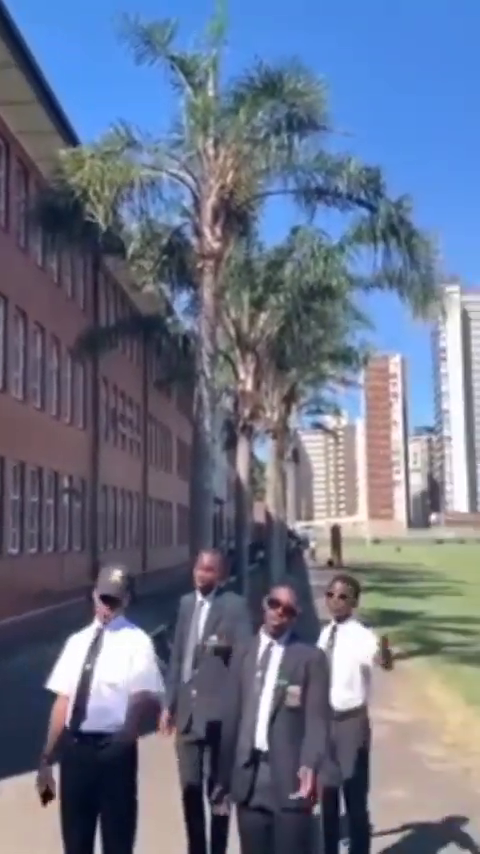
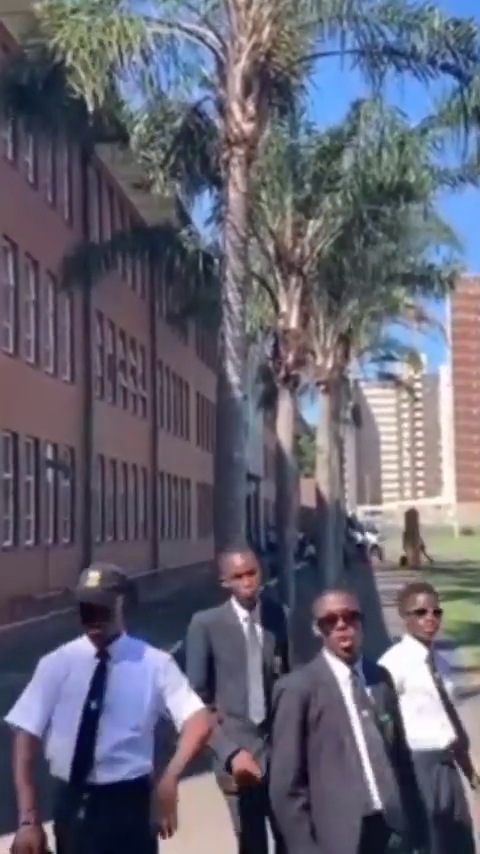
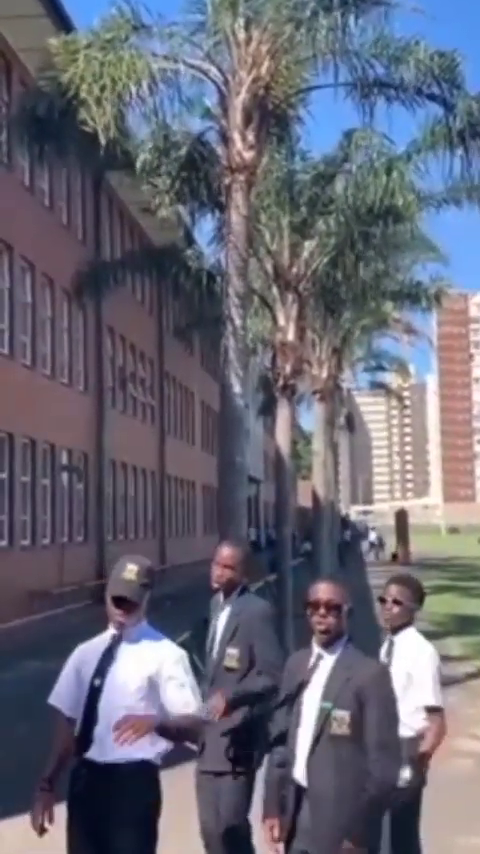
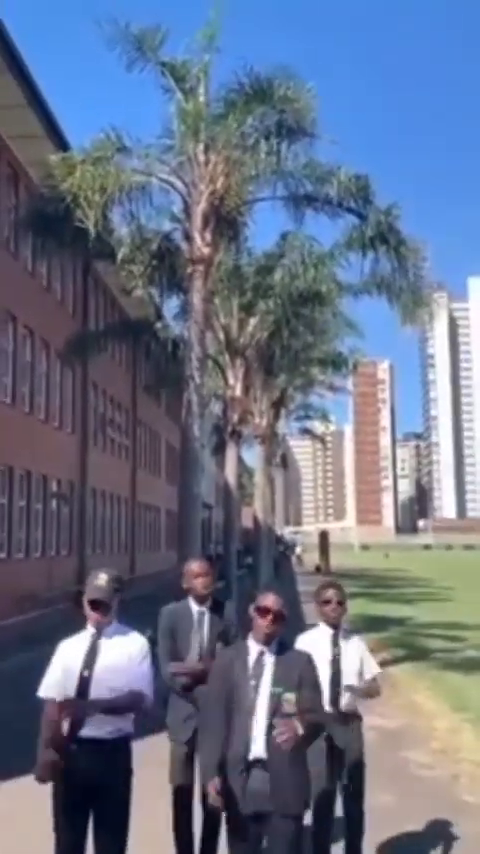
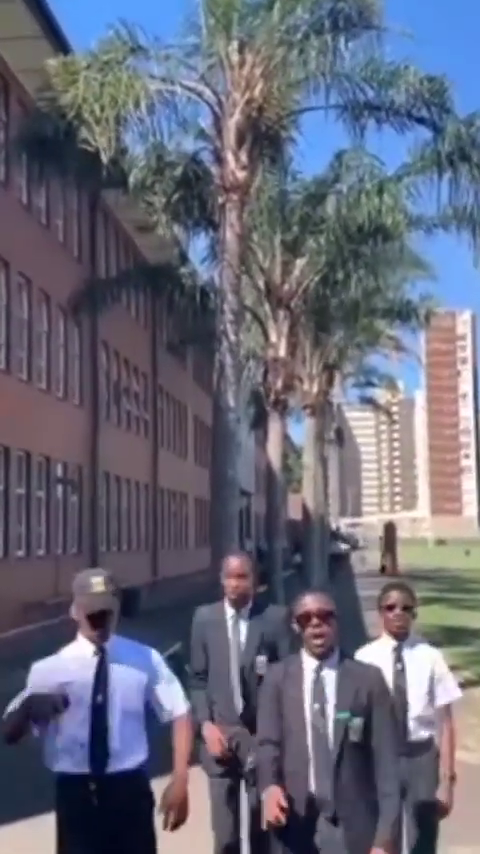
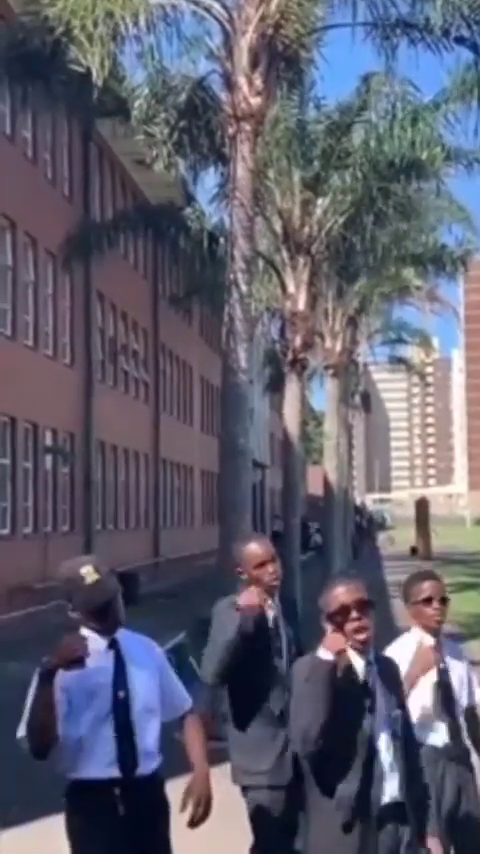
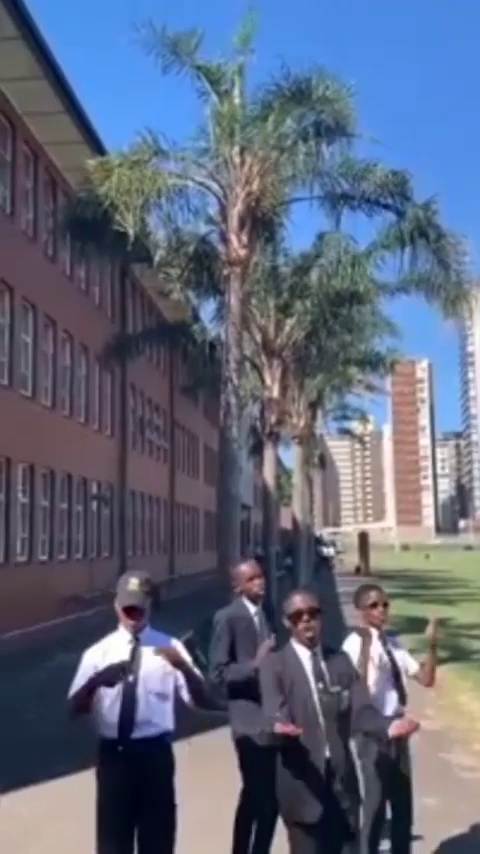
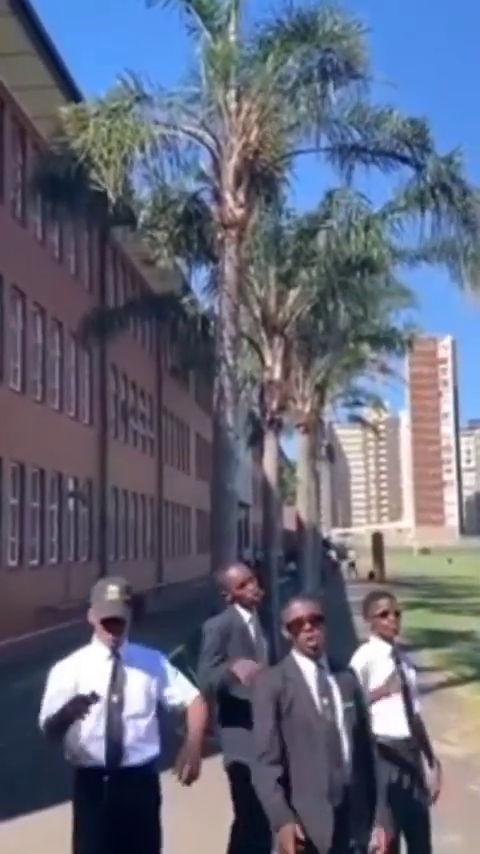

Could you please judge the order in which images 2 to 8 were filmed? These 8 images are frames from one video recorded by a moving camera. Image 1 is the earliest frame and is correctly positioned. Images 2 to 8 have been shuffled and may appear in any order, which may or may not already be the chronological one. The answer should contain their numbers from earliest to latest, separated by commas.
4, 7, 8, 5, 3, 2, 6
